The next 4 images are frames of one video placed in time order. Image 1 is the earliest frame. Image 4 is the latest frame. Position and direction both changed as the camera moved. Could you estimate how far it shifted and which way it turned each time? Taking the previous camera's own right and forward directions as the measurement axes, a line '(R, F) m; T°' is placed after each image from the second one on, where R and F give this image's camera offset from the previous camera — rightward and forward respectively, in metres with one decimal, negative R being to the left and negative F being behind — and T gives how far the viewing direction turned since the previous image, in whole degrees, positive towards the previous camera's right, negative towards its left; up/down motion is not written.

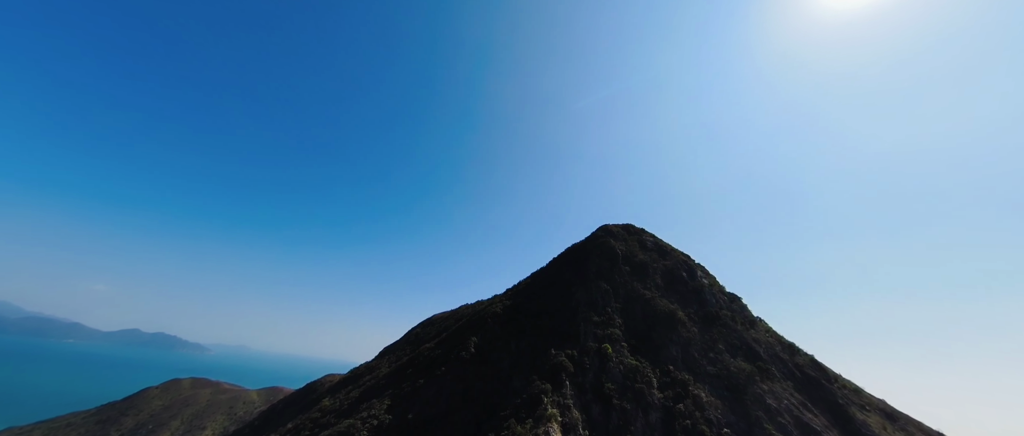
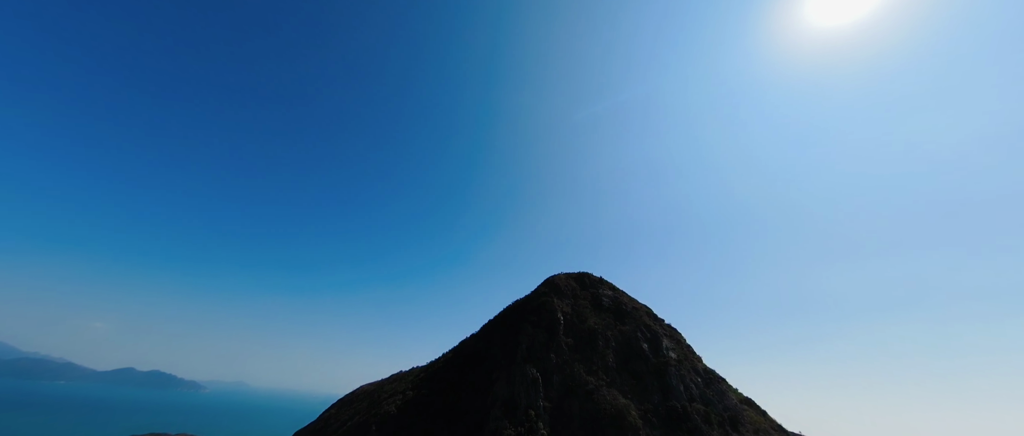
(+12.9, +11.0) m; 0°
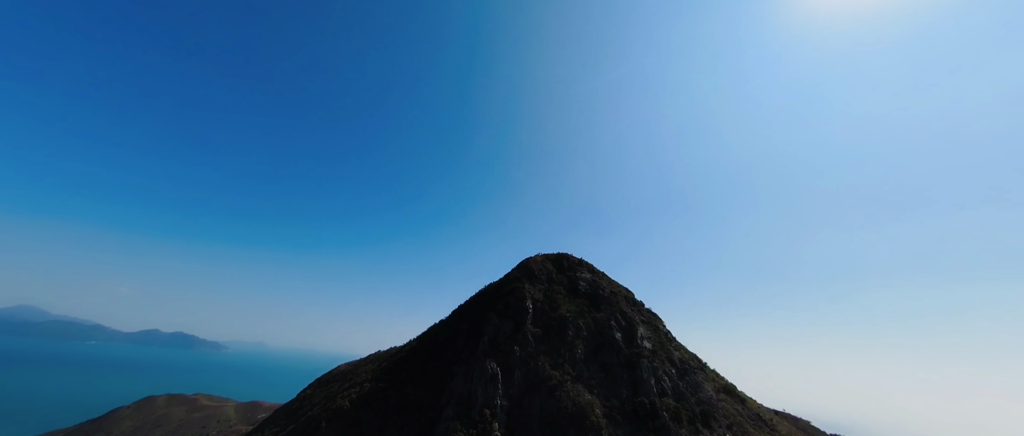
(+4.9, +4.5) m; 0°
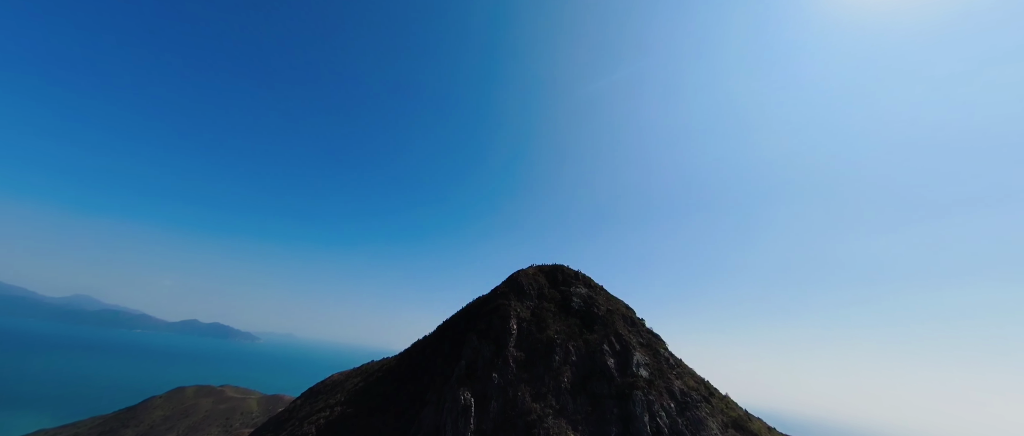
(+4.1, +3.4) m; -3°
